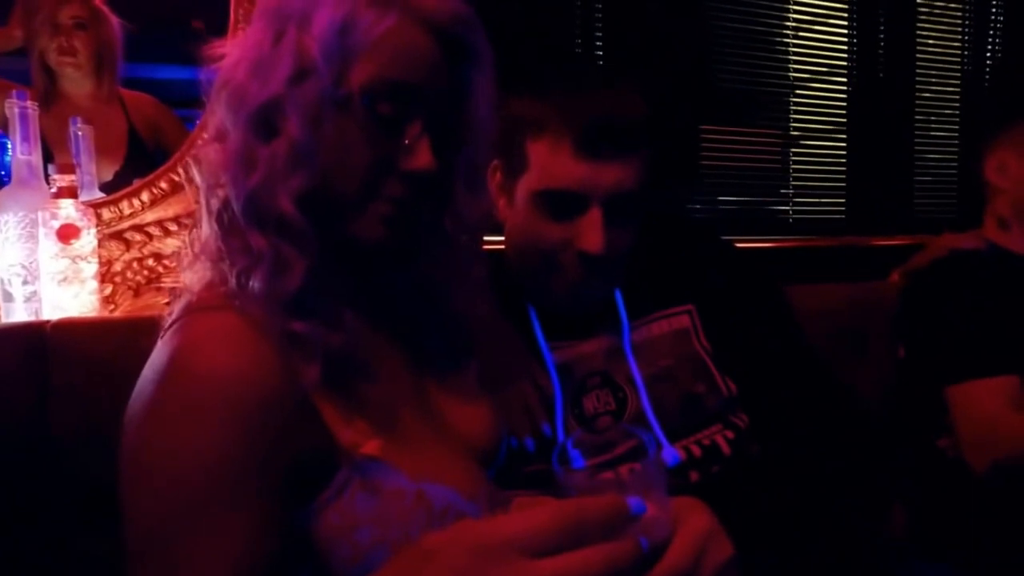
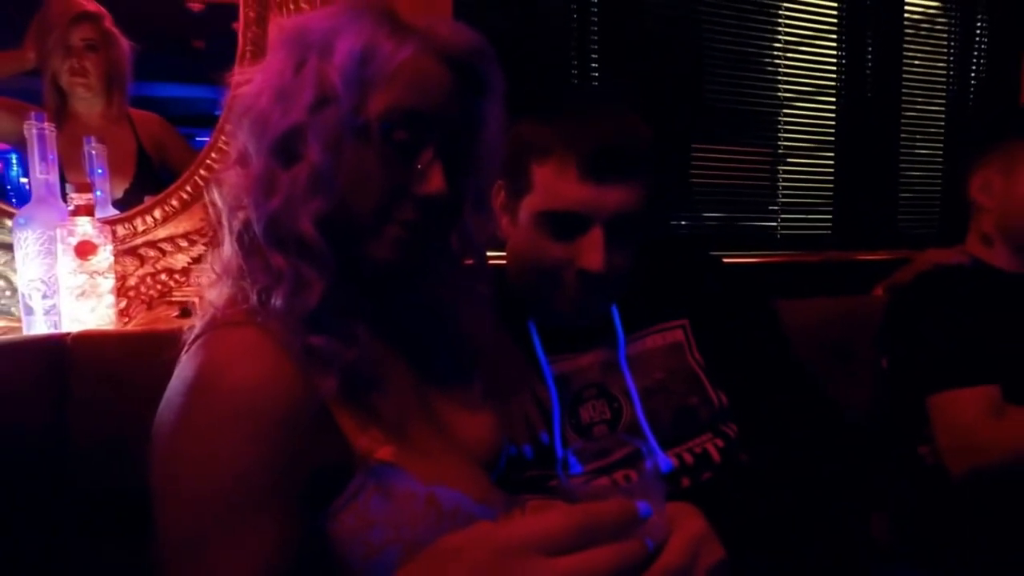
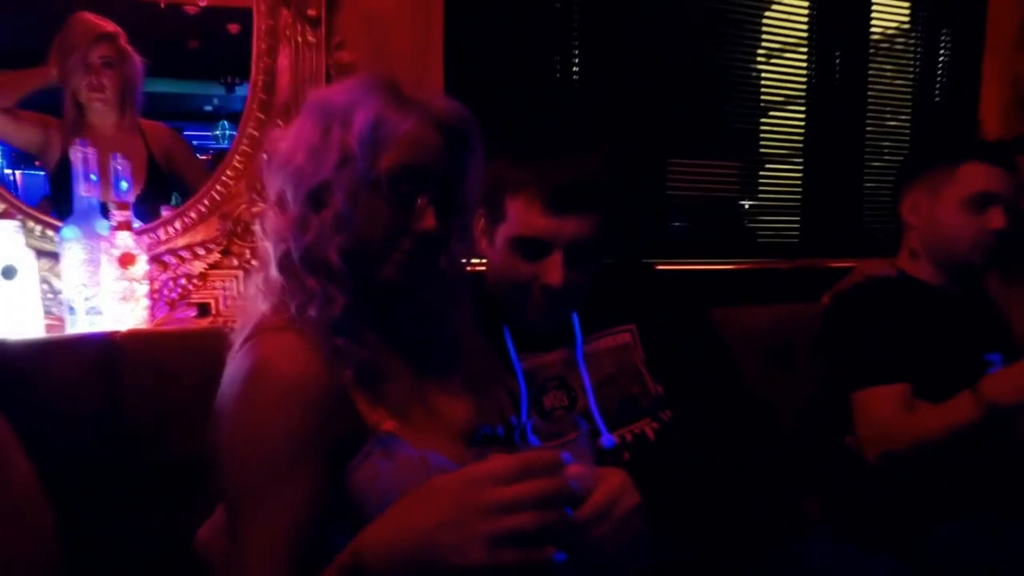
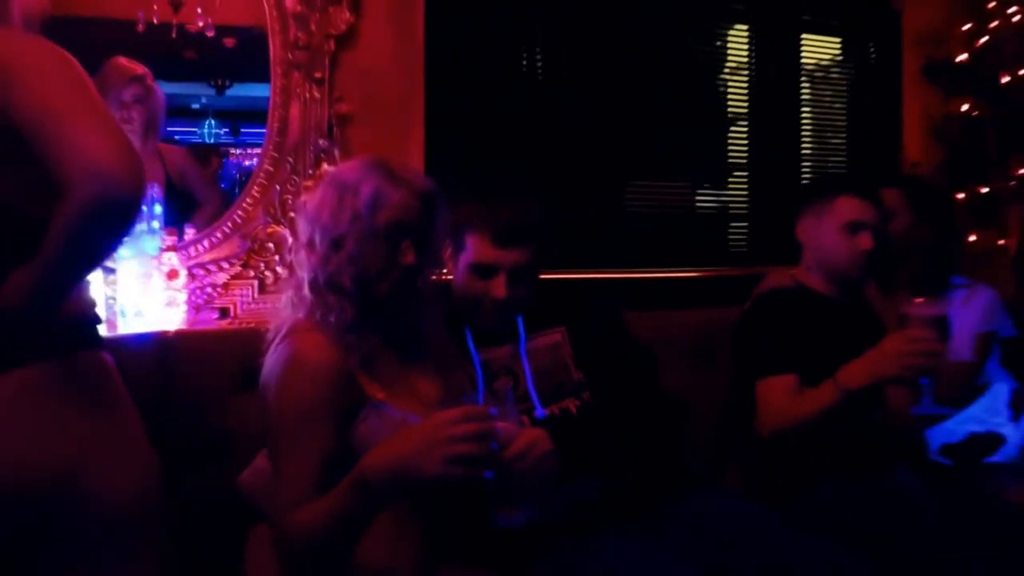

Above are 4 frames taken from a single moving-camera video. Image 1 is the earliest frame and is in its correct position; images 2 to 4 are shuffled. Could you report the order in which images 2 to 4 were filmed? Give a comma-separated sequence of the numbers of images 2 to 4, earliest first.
2, 3, 4
